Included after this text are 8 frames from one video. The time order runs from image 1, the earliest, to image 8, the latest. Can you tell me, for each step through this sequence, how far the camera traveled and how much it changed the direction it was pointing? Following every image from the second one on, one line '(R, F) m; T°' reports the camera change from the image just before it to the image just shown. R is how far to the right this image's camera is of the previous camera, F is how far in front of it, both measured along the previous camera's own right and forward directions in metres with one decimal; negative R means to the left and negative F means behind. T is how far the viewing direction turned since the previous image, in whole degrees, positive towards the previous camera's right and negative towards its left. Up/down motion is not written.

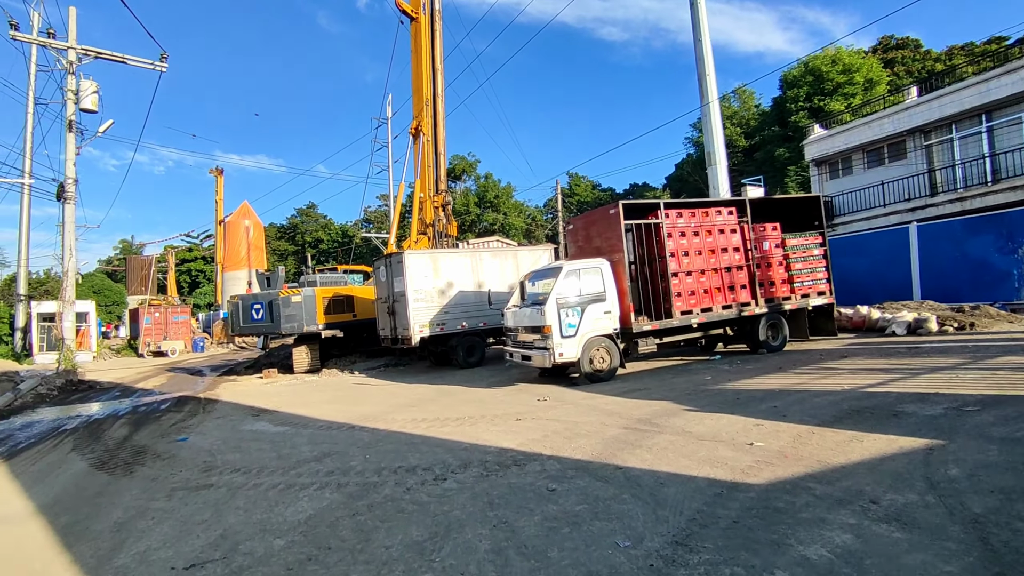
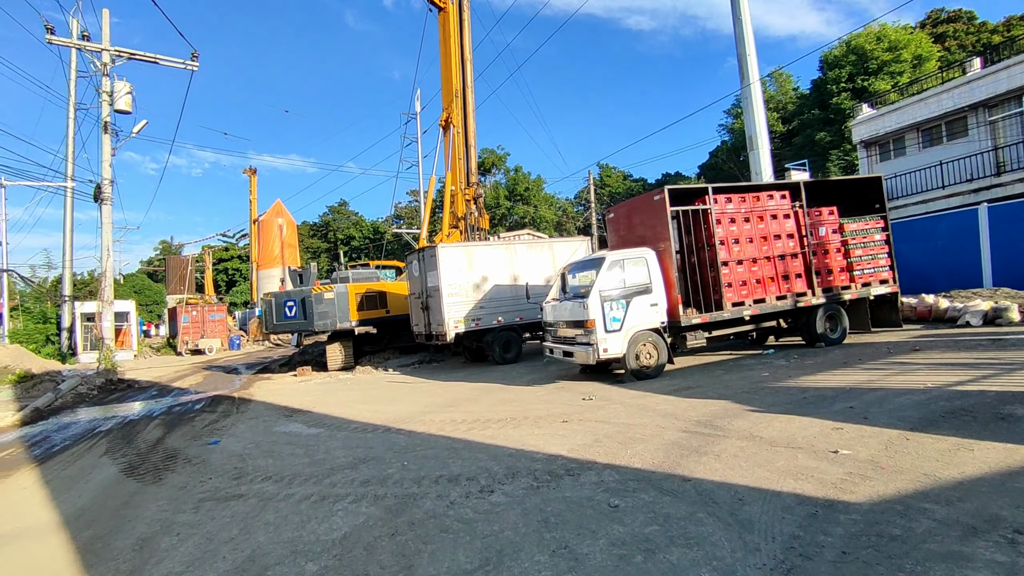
(-0.2, +0.5) m; -3°
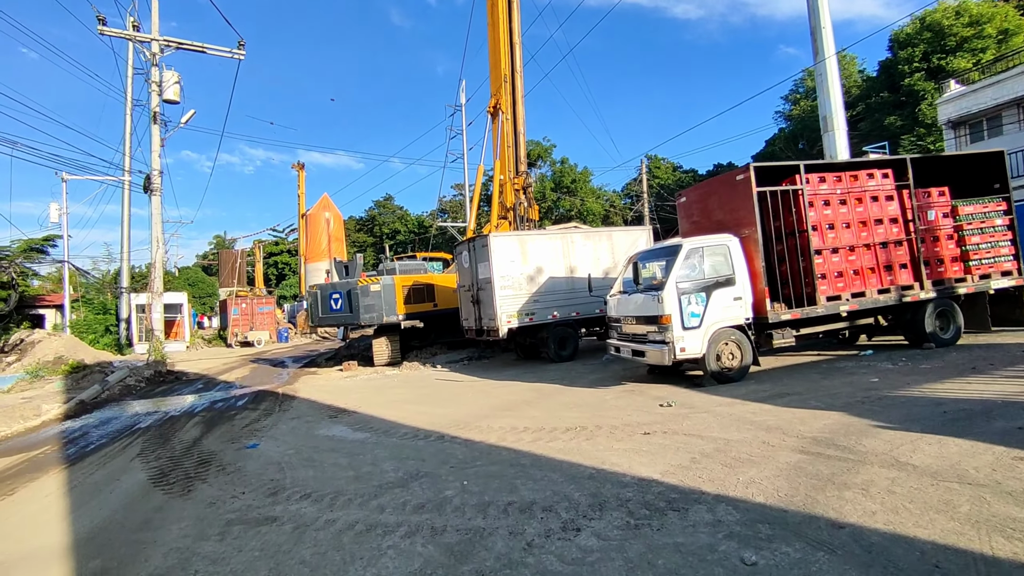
(-0.3, +1.0) m; -4°
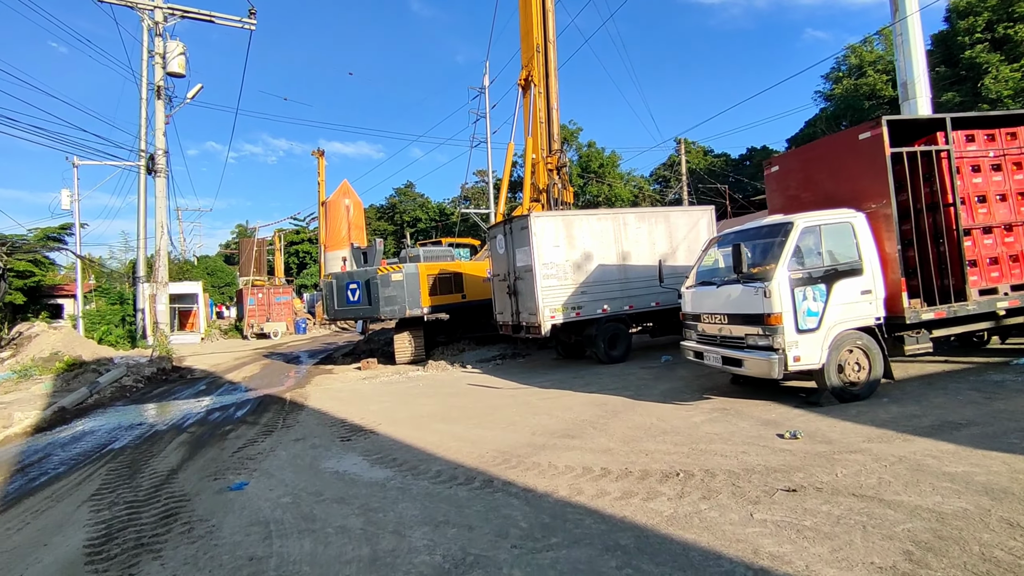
(-0.5, +1.9) m; -2°
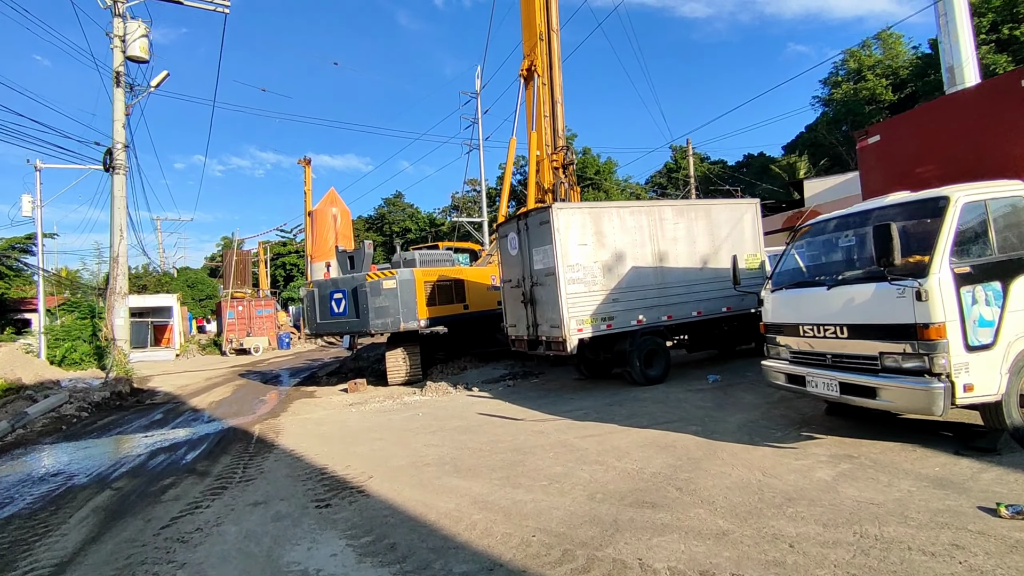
(-0.5, +2.0) m; +1°
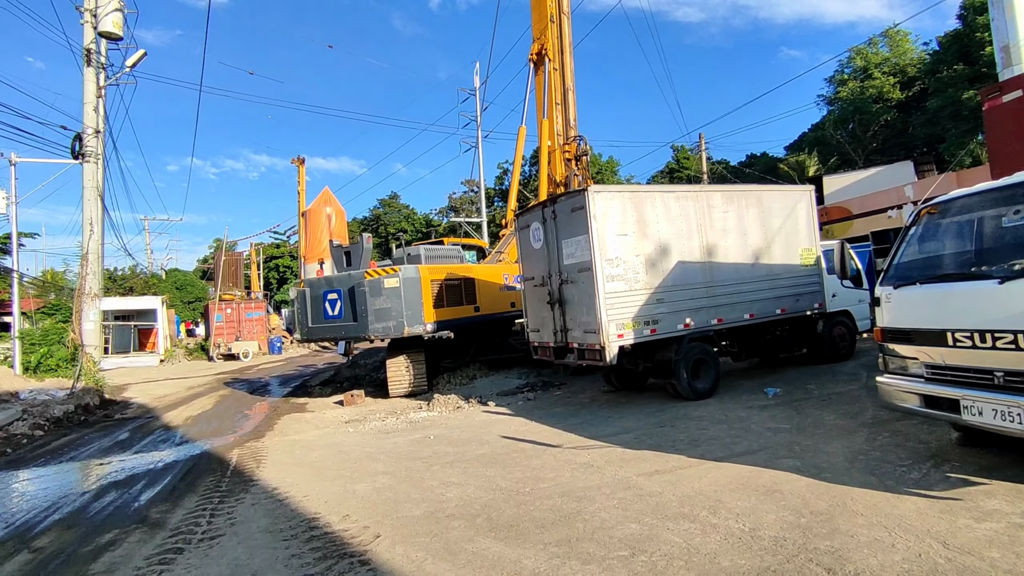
(-0.5, +1.5) m; +1°
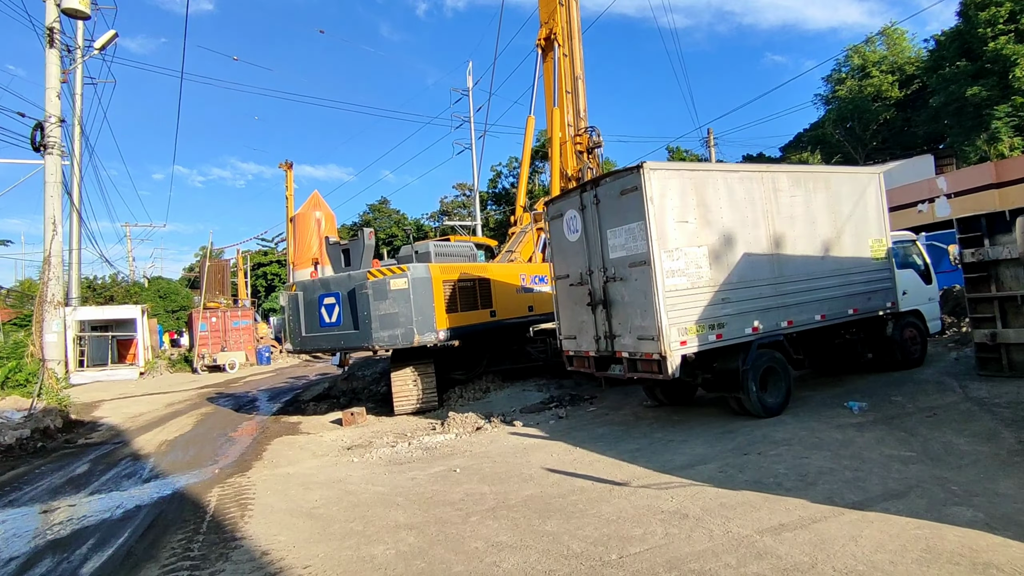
(-0.6, +1.4) m; +1°
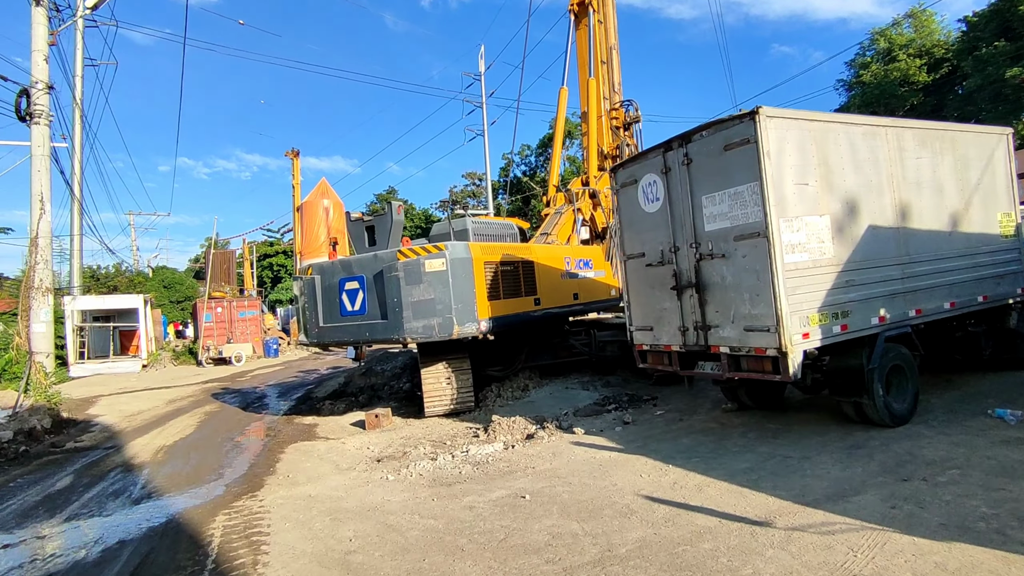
(-0.7, +1.4) m; 0°
